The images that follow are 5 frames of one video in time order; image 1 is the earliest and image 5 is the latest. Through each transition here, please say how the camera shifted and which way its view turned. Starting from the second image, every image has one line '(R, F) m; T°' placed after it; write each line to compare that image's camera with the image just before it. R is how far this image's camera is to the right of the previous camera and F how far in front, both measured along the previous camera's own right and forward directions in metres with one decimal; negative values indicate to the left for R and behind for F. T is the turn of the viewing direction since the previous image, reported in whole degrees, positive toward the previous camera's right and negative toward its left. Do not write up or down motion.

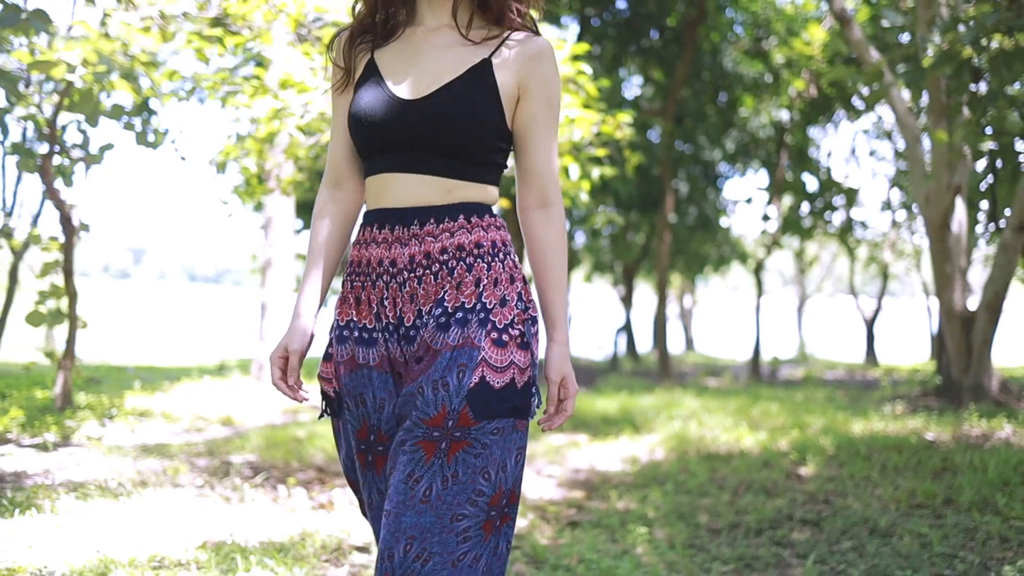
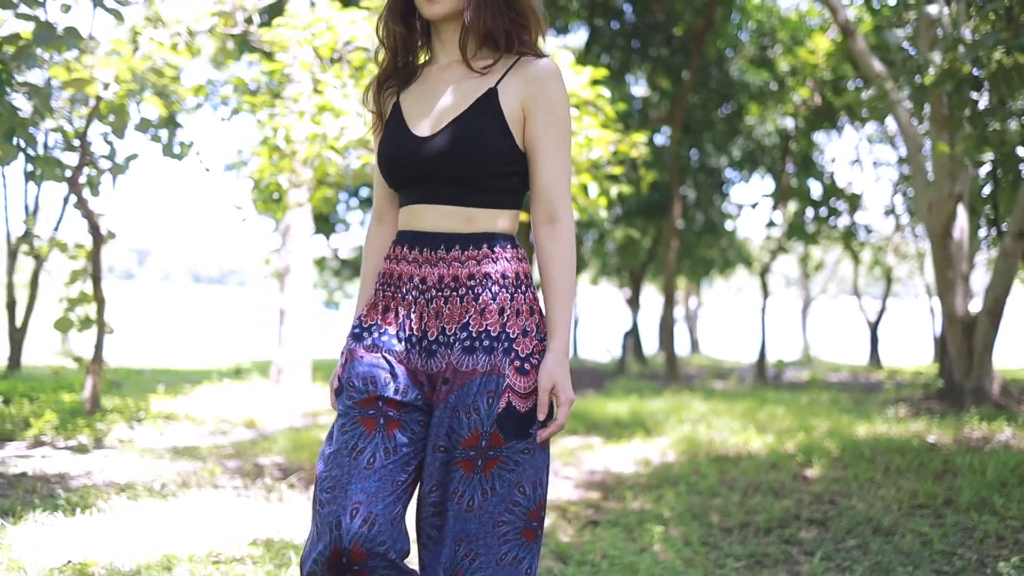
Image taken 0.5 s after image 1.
(-0.1, -0.2) m; 0°
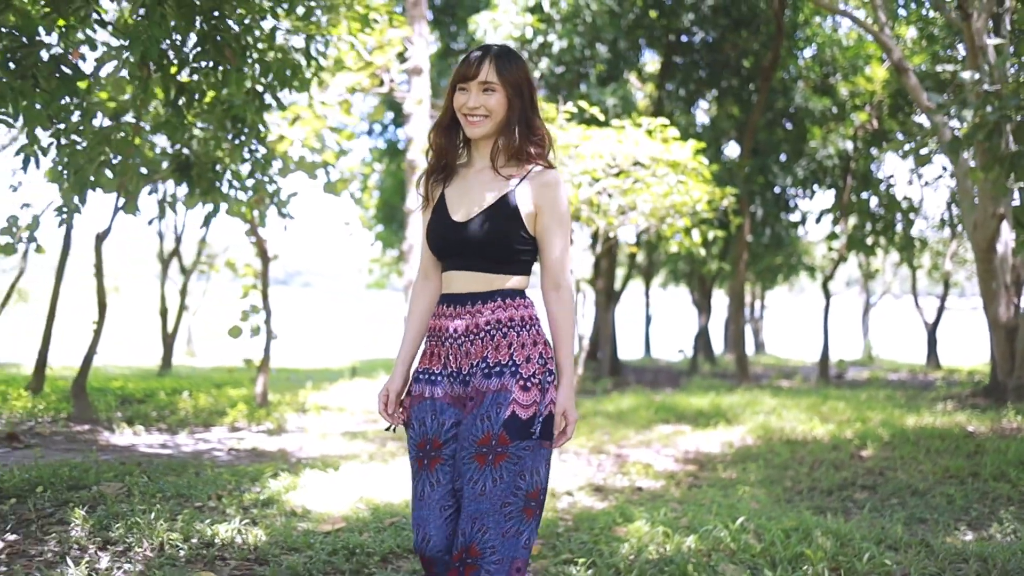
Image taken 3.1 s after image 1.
(-0.3, -1.3) m; -3°
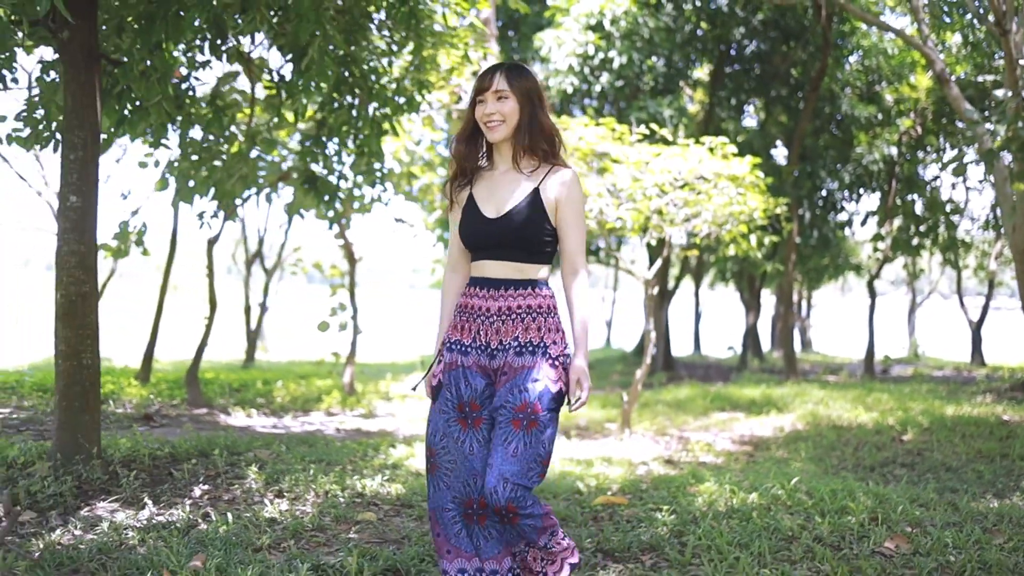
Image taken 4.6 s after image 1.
(-0.2, -0.8) m; -2°
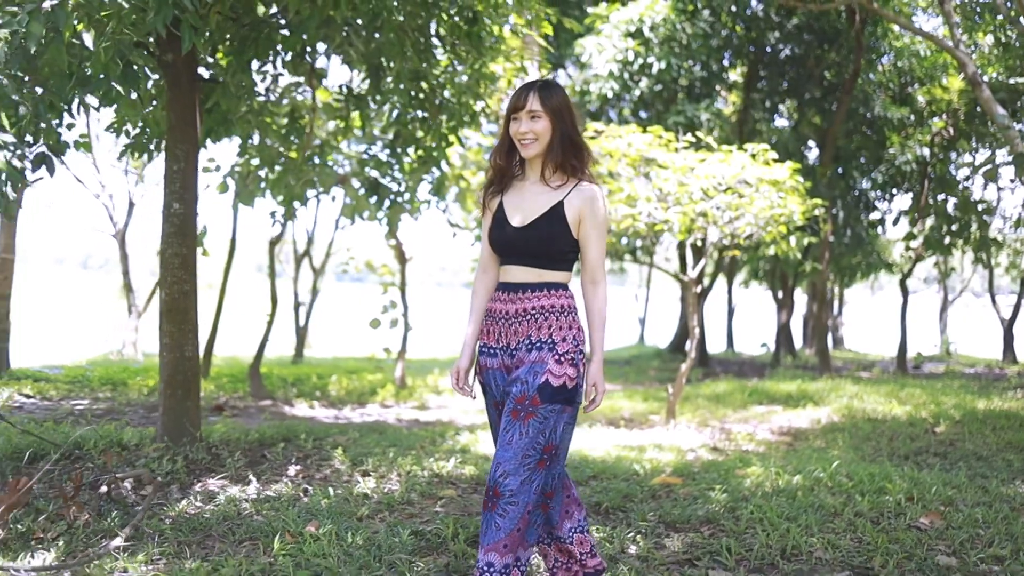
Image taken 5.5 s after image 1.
(-0.2, -0.4) m; -1°
